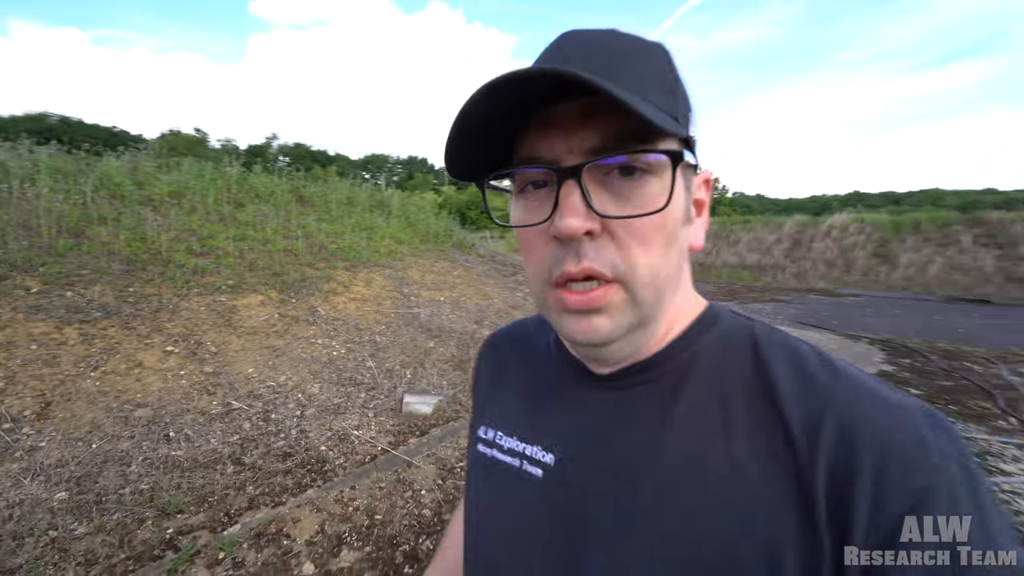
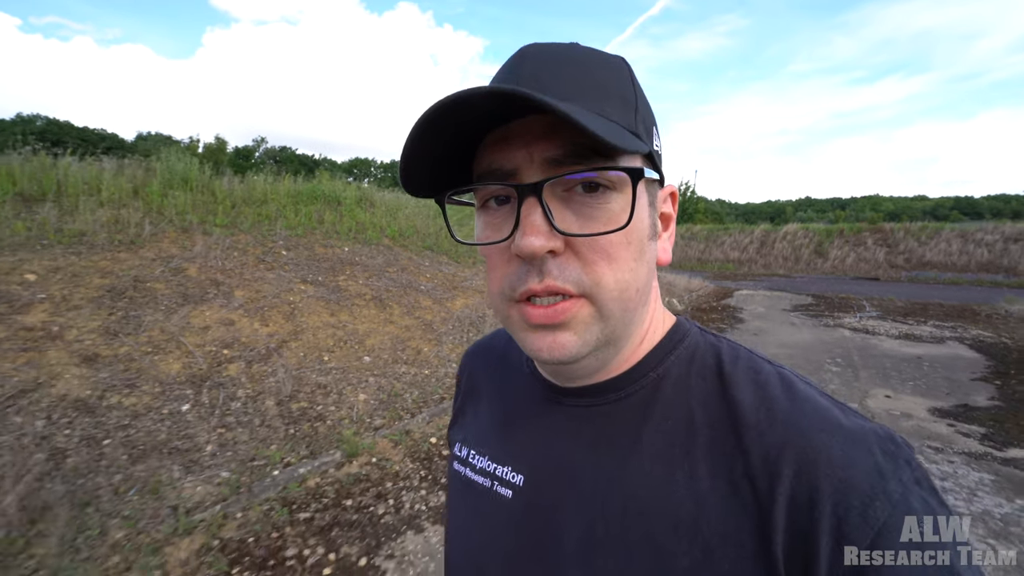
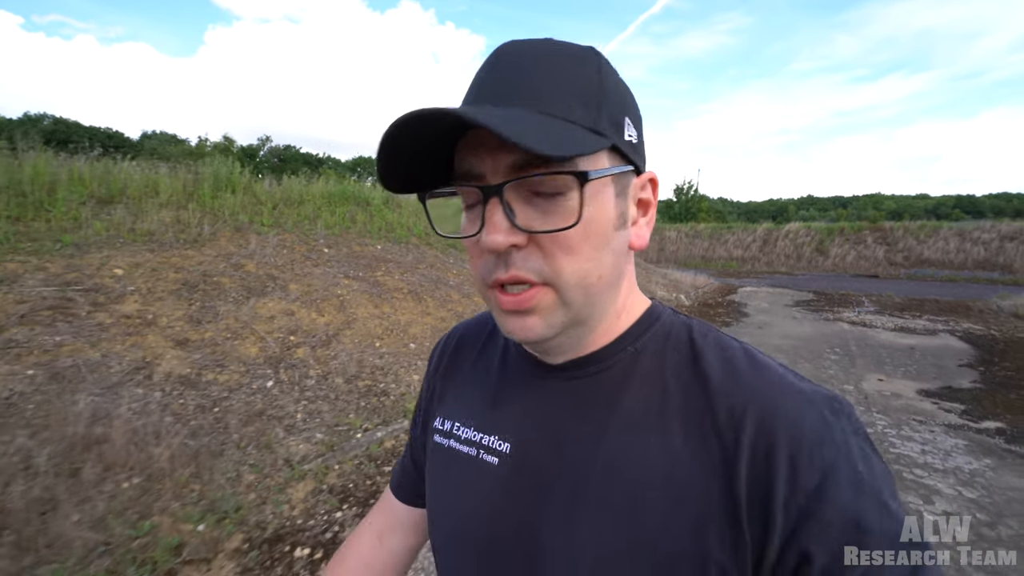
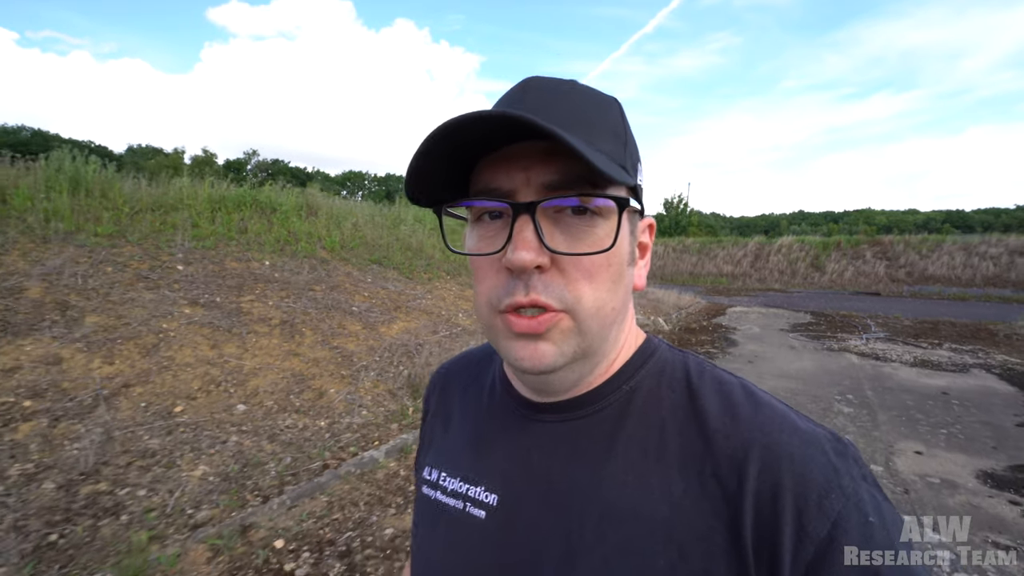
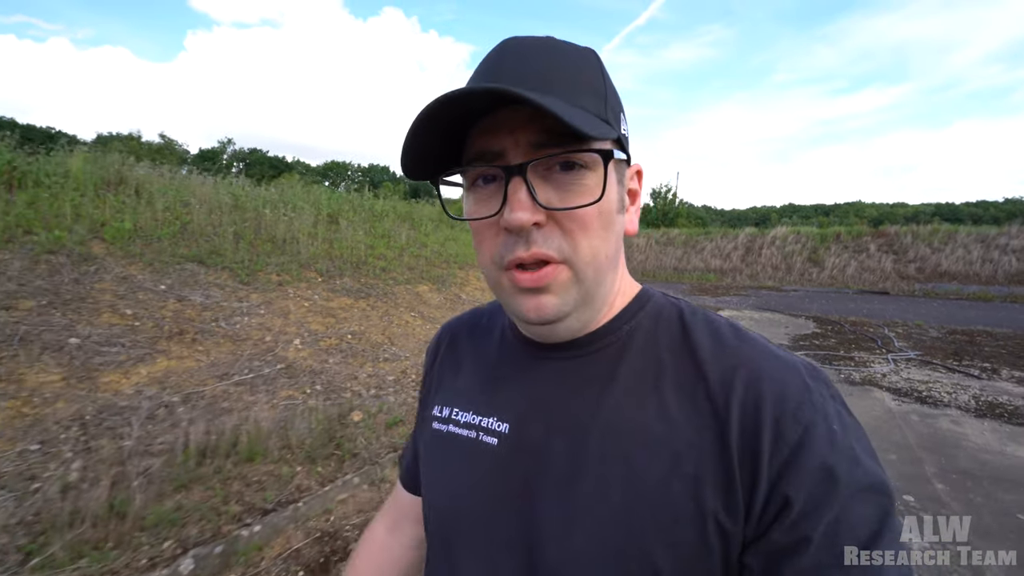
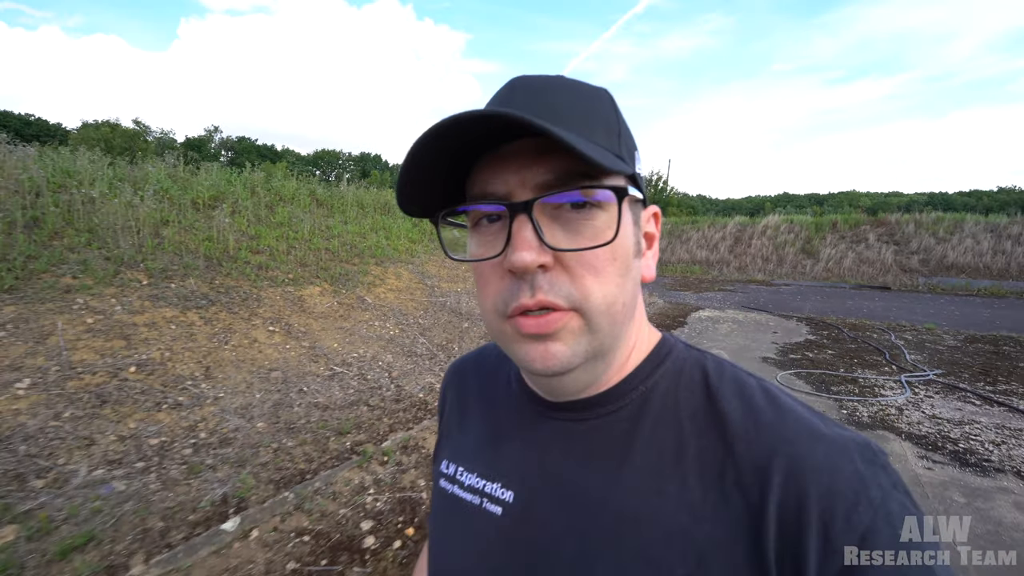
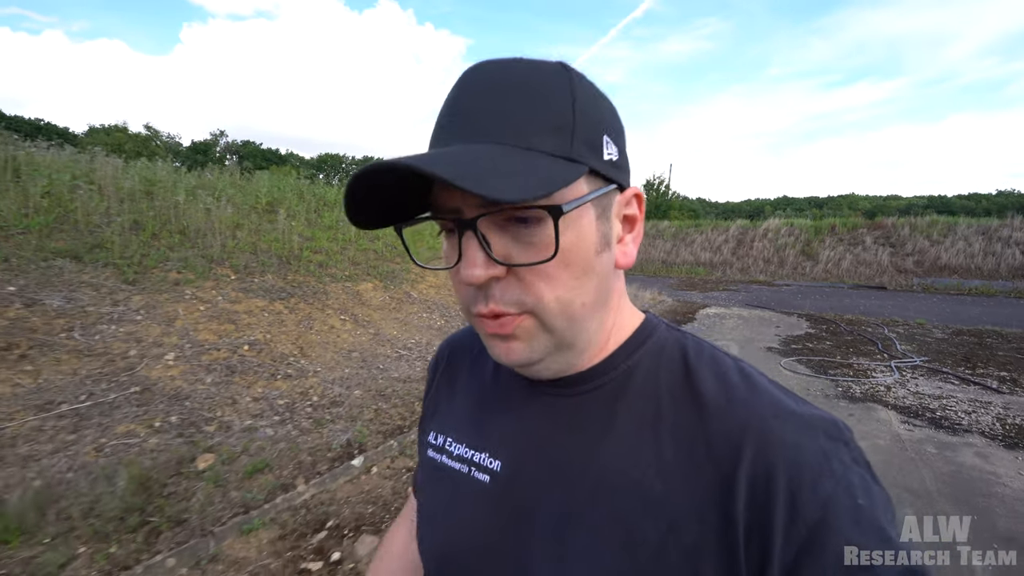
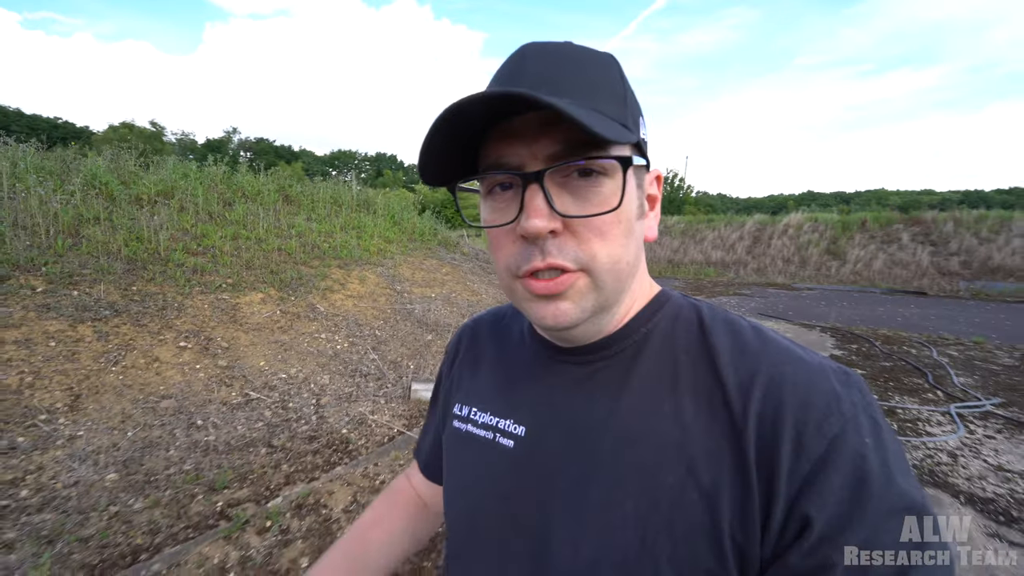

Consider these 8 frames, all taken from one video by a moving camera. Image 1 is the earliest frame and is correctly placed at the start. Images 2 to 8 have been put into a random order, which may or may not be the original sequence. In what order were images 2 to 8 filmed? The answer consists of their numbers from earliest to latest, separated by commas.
8, 6, 7, 5, 4, 2, 3
